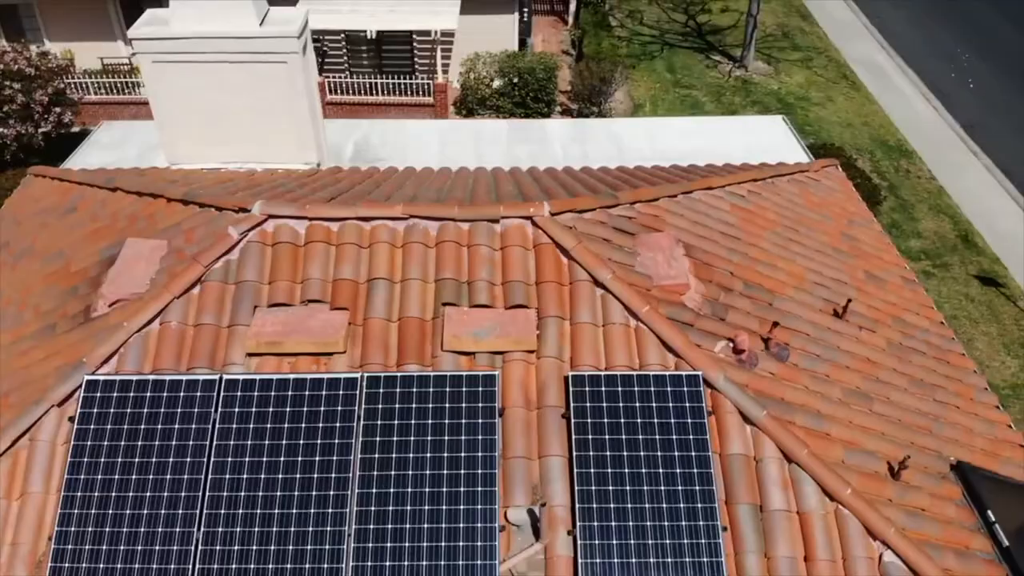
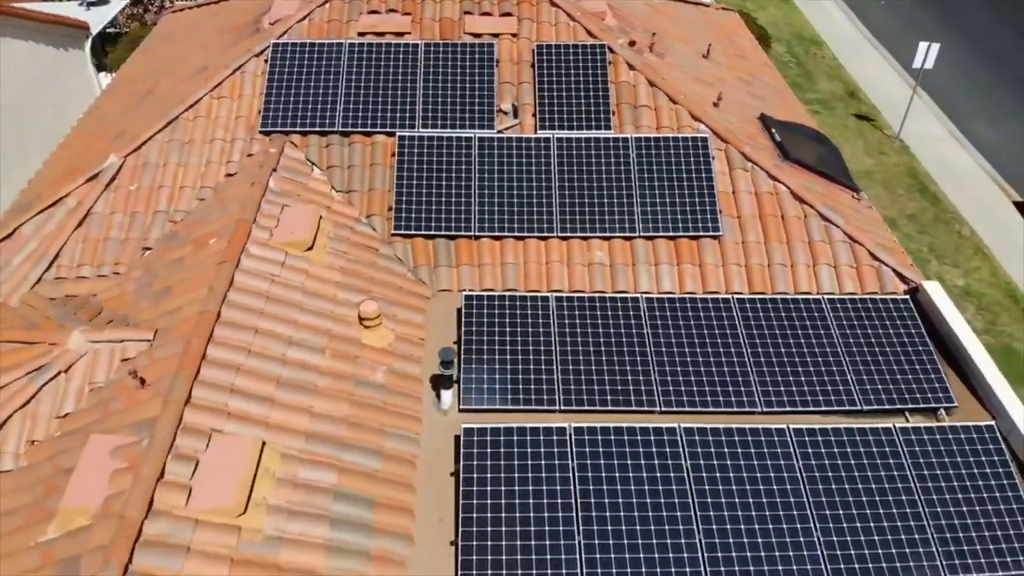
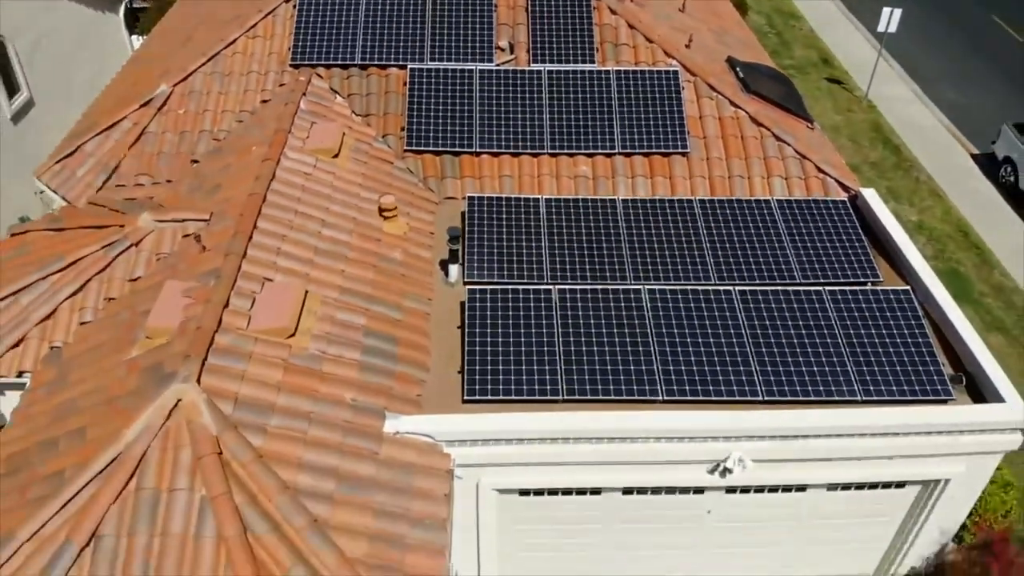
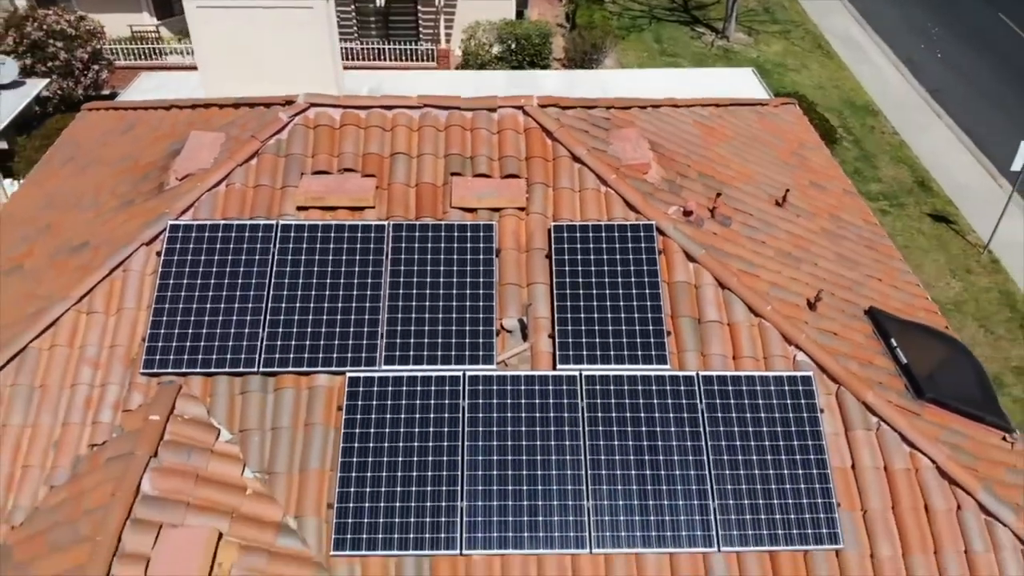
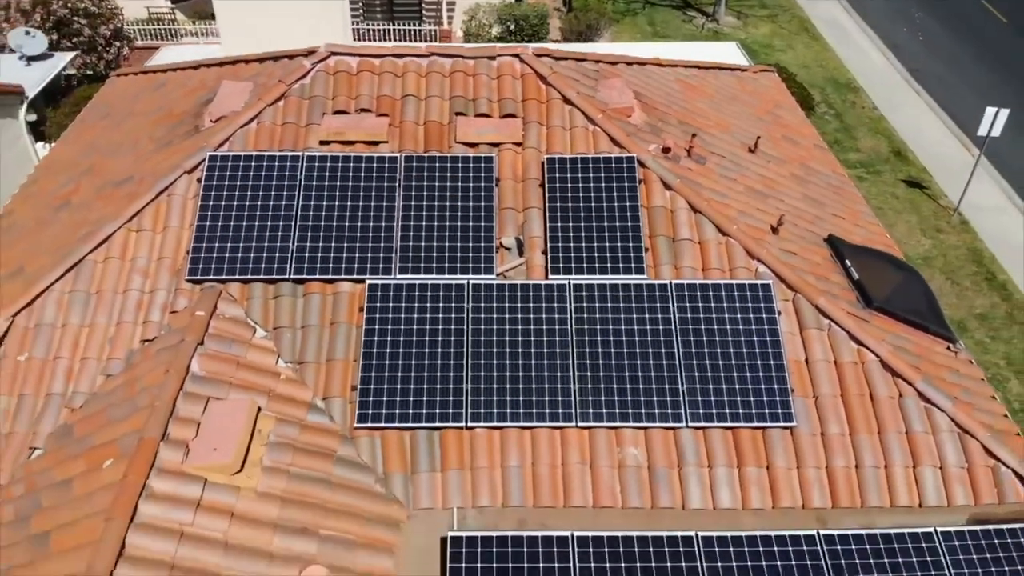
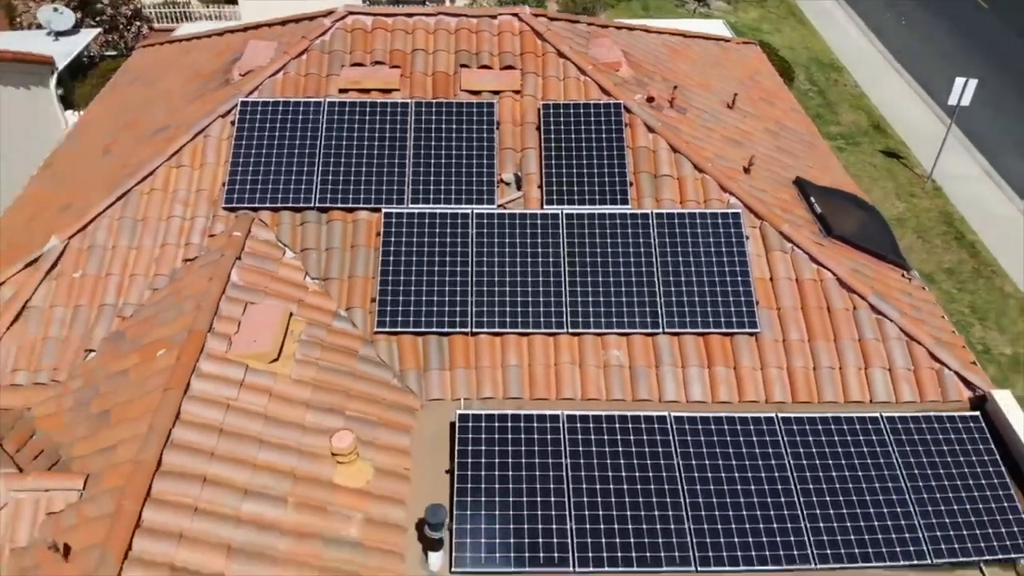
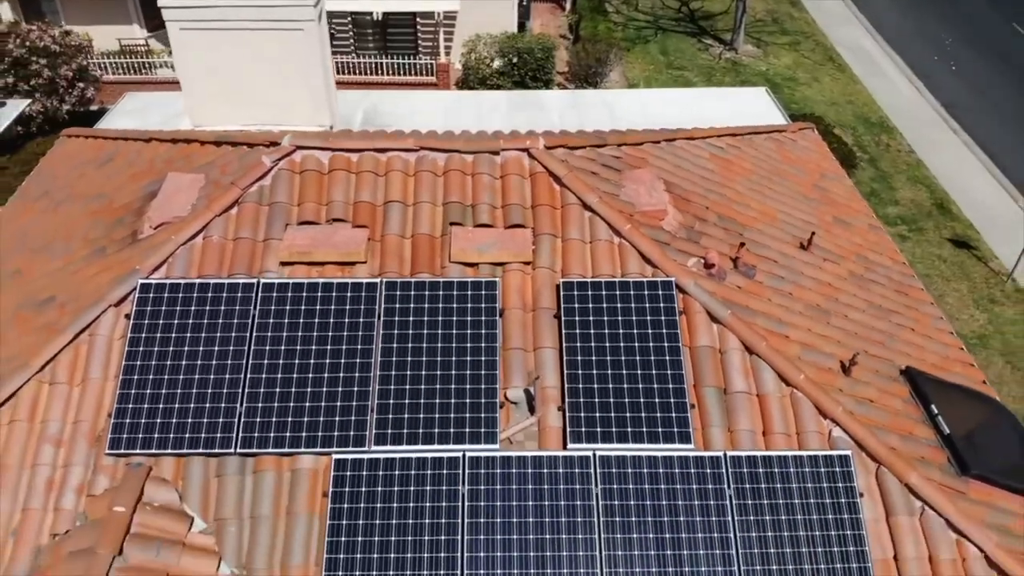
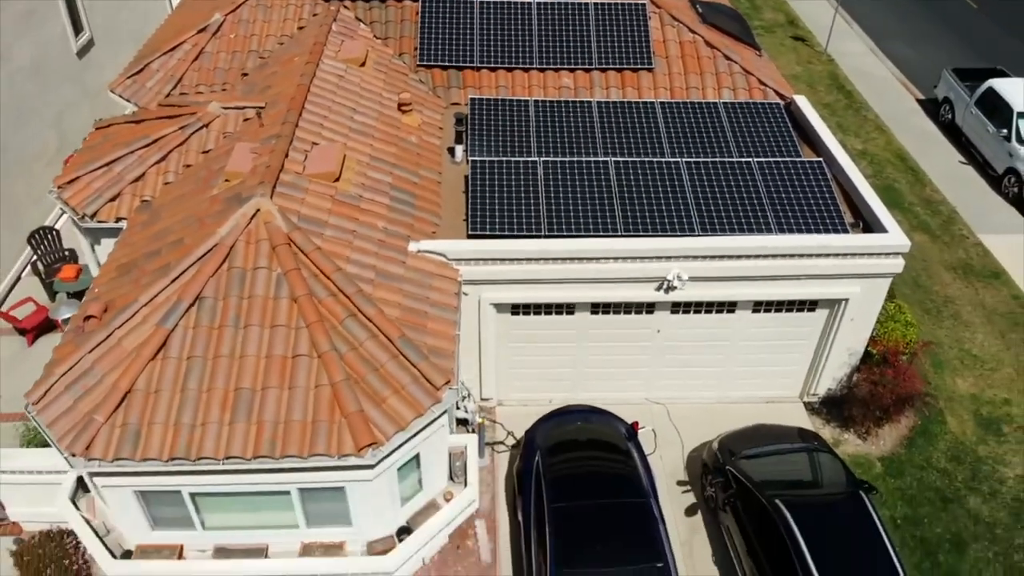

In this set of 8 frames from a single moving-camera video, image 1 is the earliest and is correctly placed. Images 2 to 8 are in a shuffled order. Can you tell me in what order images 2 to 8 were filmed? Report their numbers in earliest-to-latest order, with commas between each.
7, 4, 5, 6, 2, 3, 8
